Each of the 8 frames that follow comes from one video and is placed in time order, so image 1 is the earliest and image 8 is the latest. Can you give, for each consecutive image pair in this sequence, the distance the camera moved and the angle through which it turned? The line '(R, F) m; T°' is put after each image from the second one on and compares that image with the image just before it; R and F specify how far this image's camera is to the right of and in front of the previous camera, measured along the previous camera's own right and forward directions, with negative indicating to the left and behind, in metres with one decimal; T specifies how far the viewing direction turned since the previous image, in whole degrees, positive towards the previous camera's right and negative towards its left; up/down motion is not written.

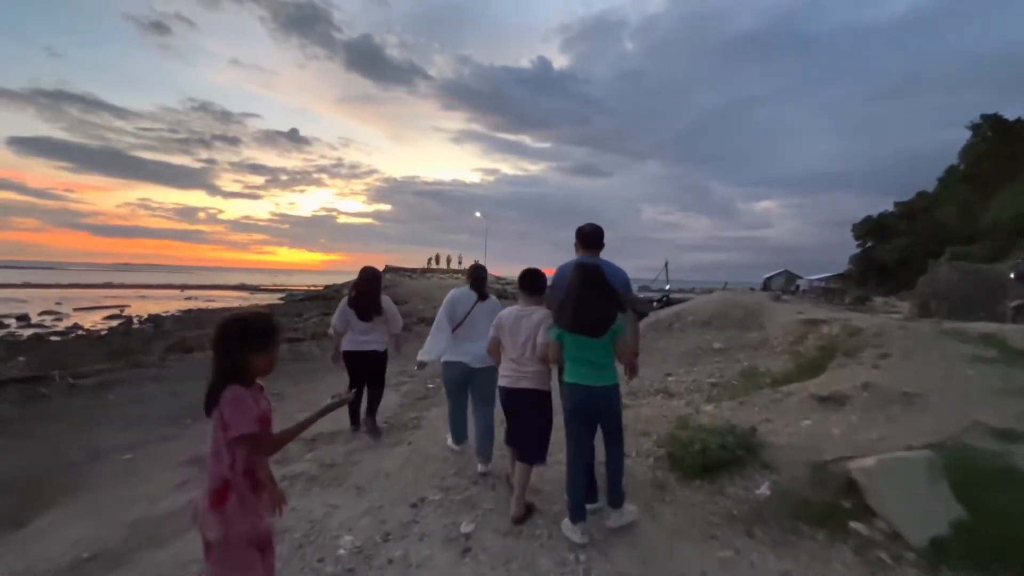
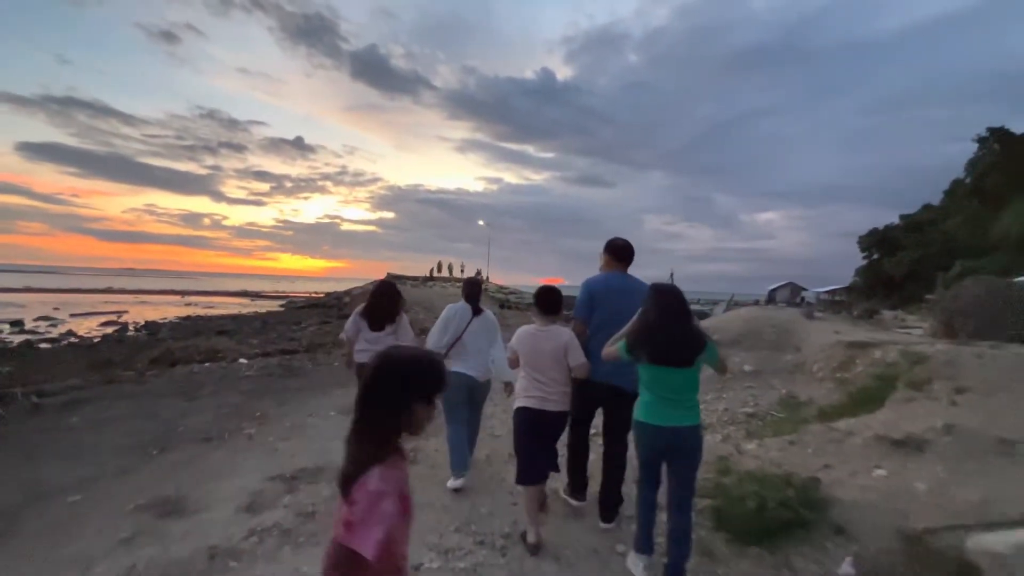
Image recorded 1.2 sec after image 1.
(-0.2, +1.0) m; 0°
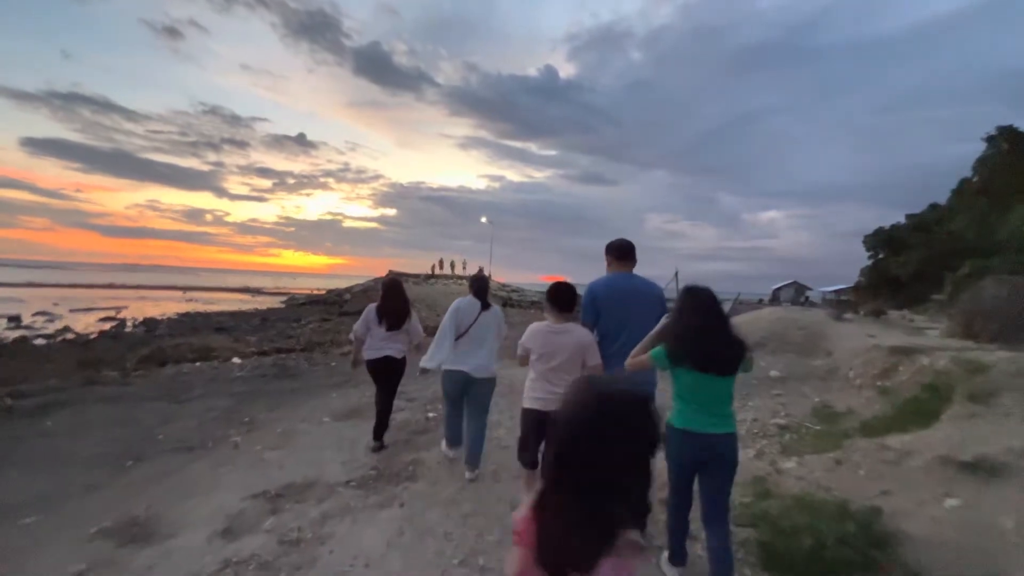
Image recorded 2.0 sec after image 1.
(-0.1, +0.7) m; 0°
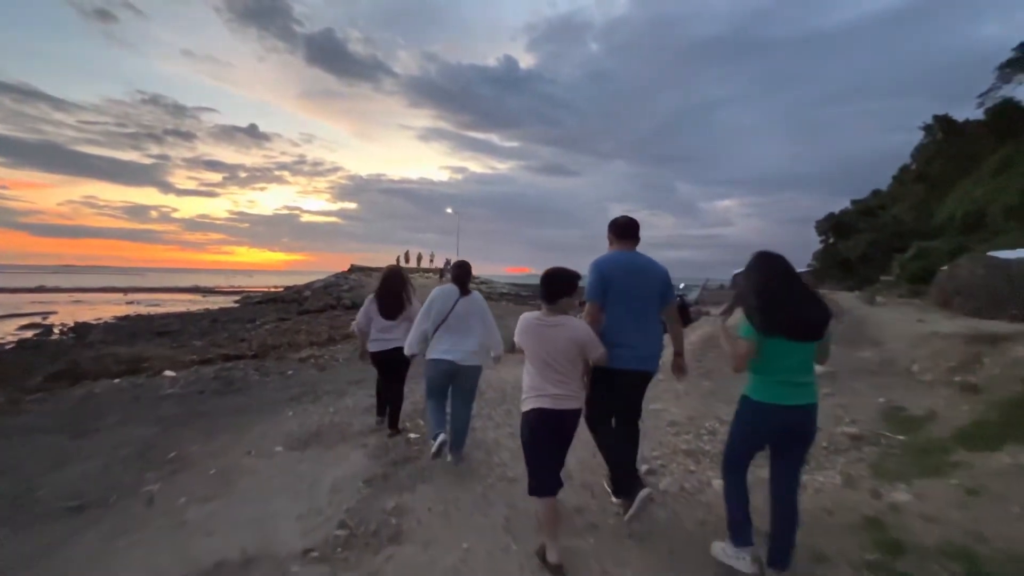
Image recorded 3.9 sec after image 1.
(-0.5, +1.7) m; +4°
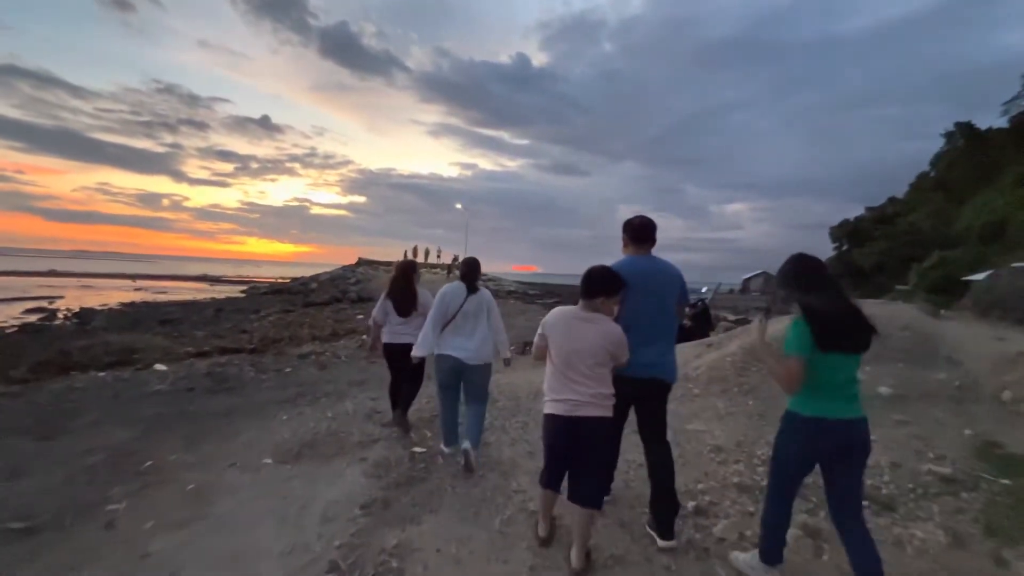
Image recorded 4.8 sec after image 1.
(-0.3, +0.9) m; -1°
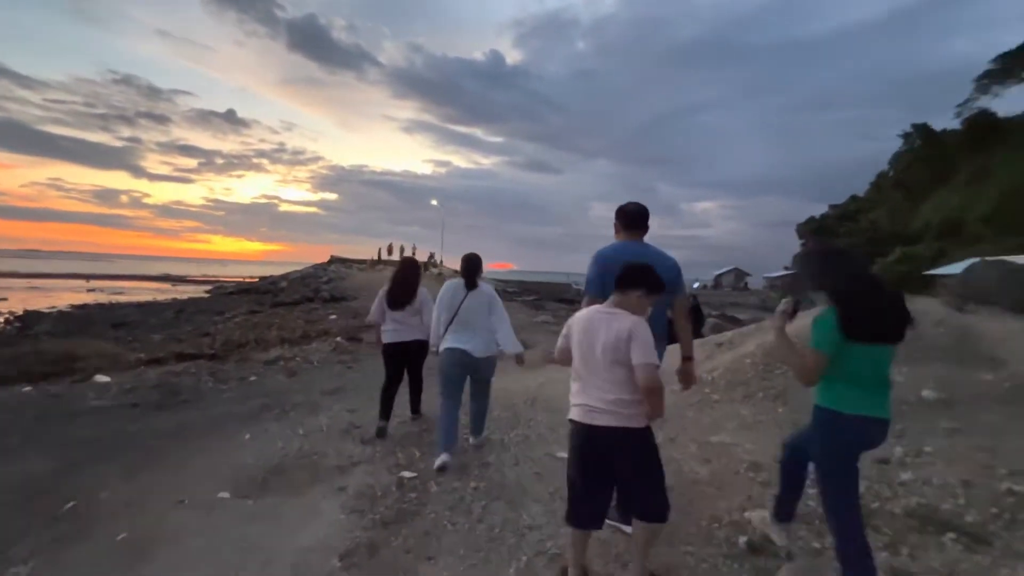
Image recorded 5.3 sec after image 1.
(-0.4, +1.0) m; +3°
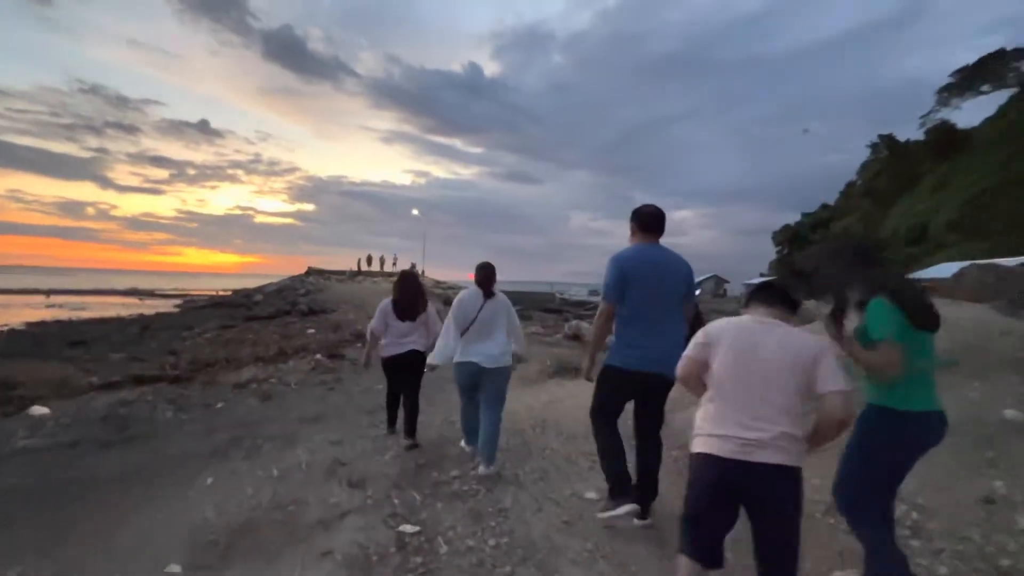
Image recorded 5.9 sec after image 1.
(-0.4, +1.0) m; +2°
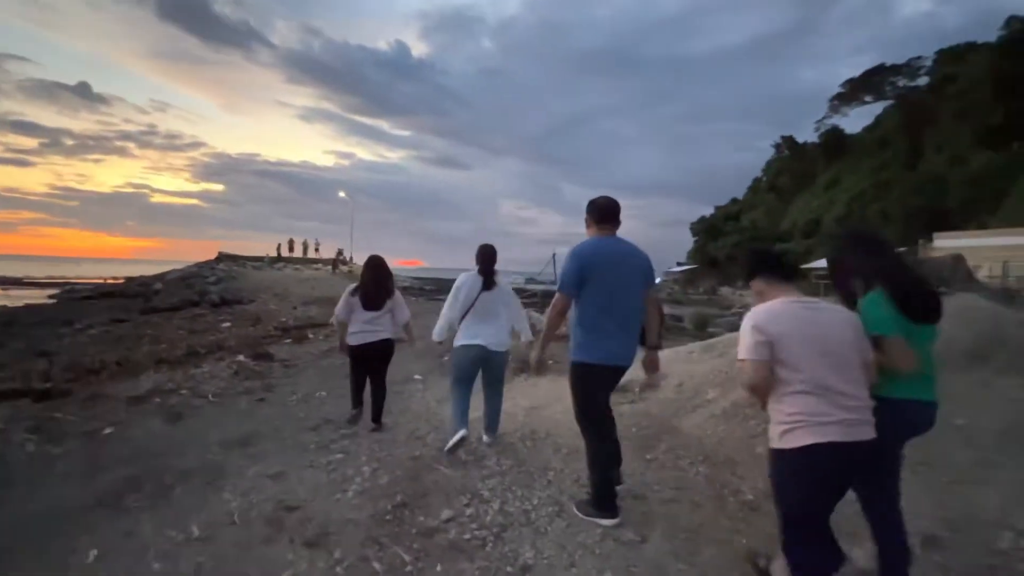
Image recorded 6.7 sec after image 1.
(-0.8, +1.4) m; +9°
